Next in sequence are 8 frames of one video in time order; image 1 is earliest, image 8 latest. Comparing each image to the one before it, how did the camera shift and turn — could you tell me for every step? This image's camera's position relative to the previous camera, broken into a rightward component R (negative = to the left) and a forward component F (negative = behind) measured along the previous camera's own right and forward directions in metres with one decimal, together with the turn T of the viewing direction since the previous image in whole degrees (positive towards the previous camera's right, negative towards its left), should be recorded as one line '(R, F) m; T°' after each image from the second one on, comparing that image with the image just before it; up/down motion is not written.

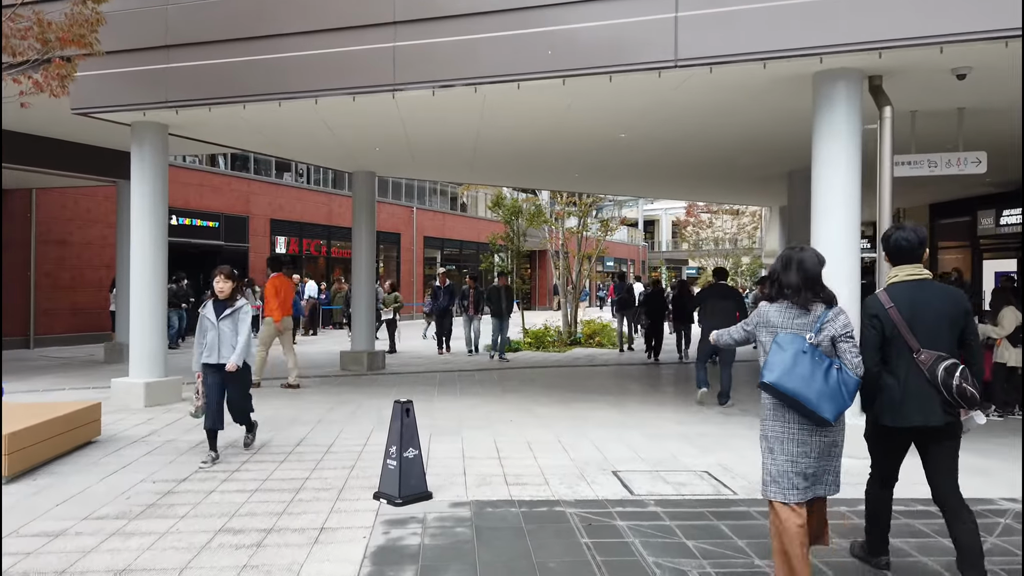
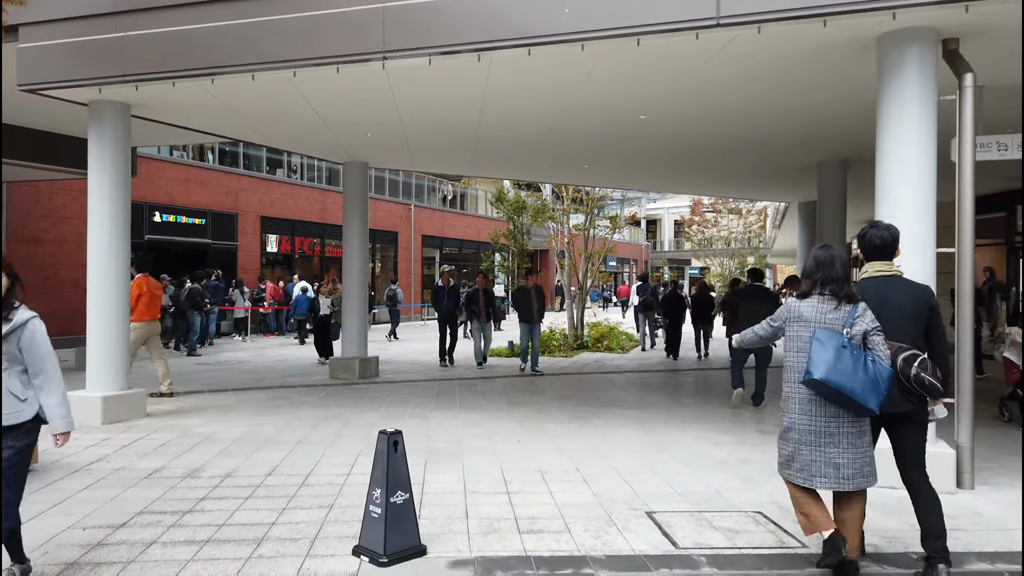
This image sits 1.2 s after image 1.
(-0.1, +1.0) m; 0°
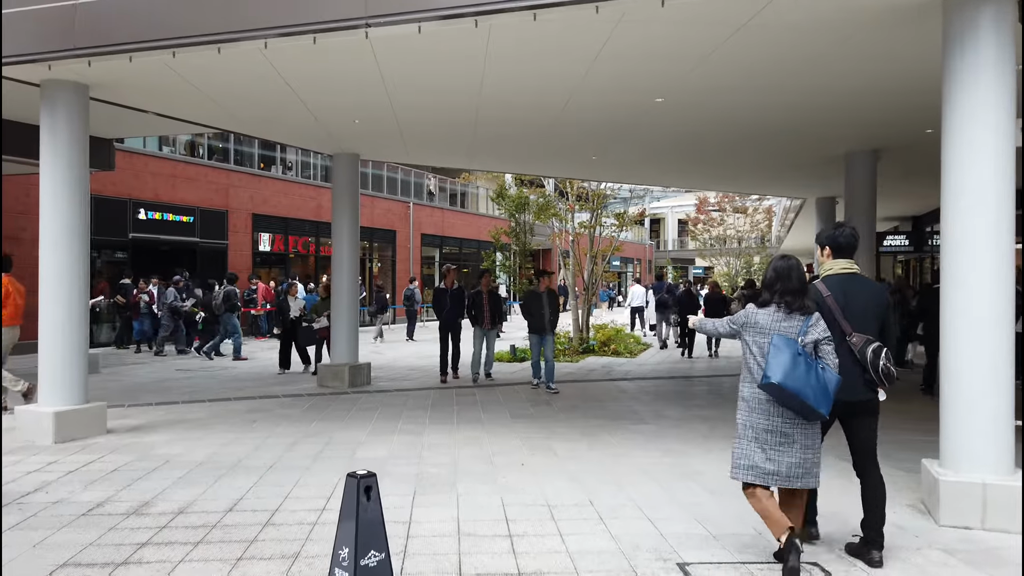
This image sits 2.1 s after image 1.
(0.0, +0.8) m; 0°
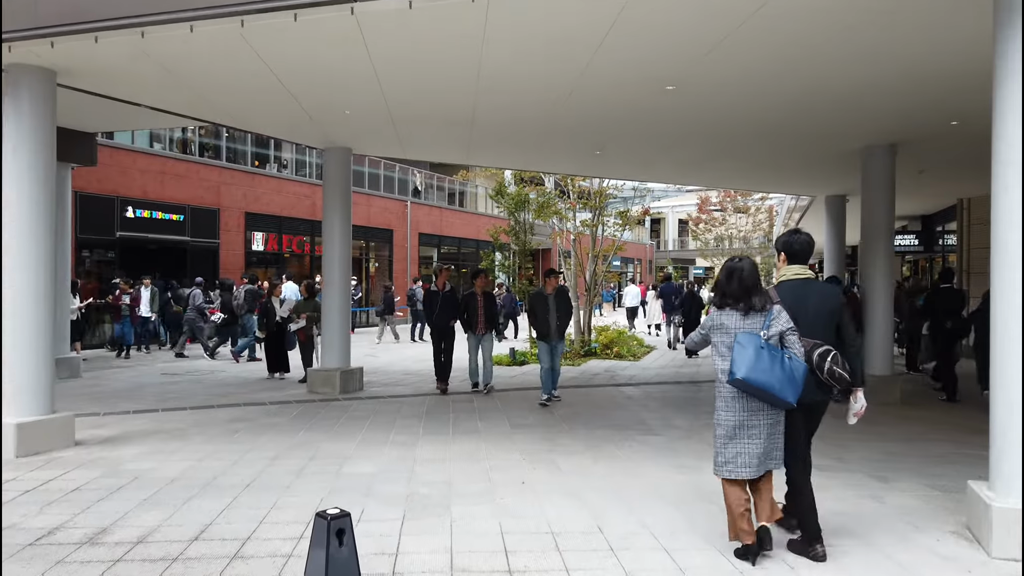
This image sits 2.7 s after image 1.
(0.0, +0.5) m; 0°
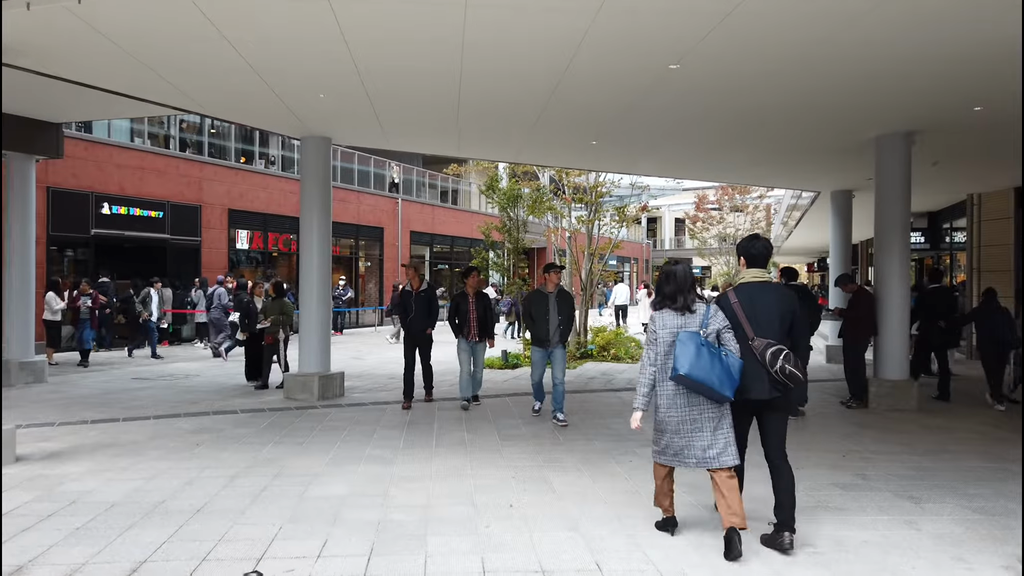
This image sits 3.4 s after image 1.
(+0.1, +0.6) m; 0°
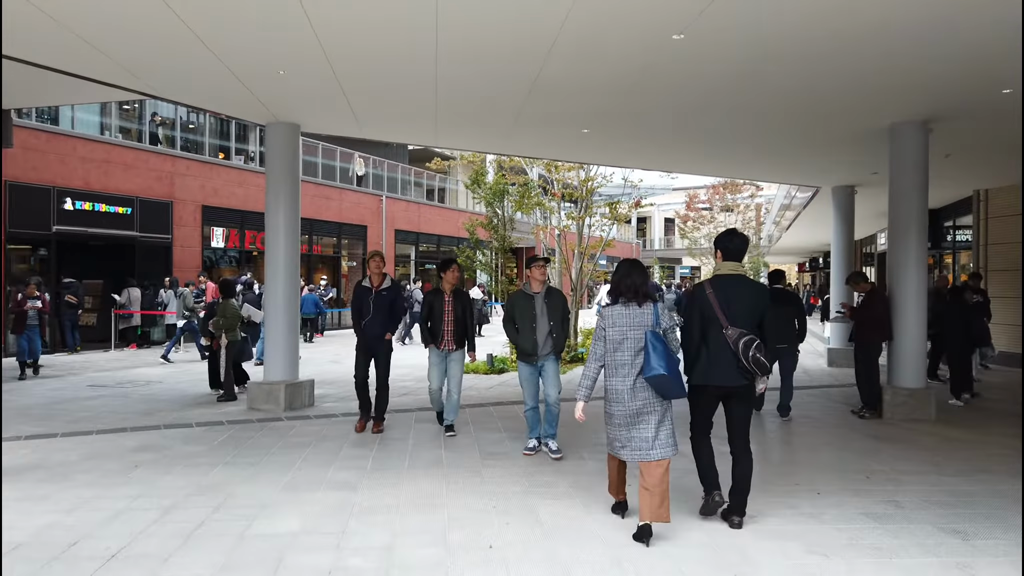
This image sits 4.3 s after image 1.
(+0.1, +0.7) m; +1°
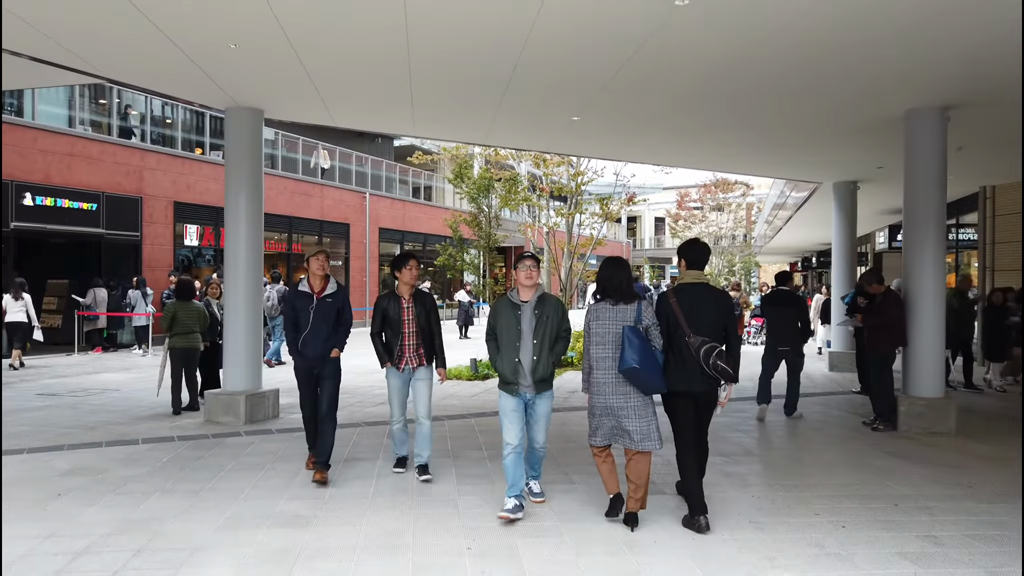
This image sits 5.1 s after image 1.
(+0.1, +0.7) m; +1°
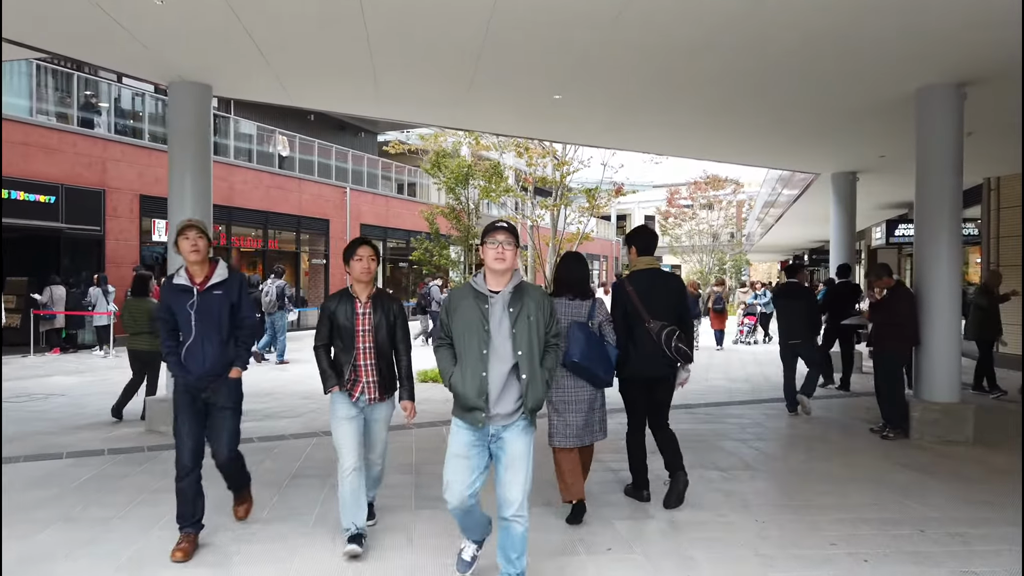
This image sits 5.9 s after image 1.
(+0.1, +0.7) m; +1°
